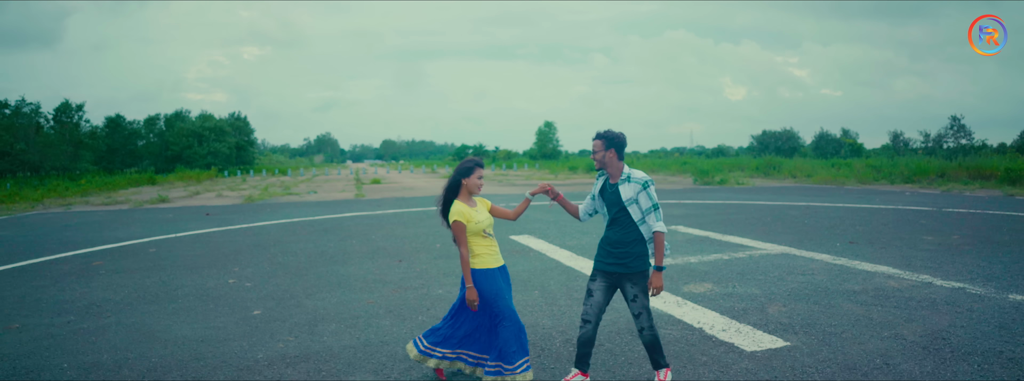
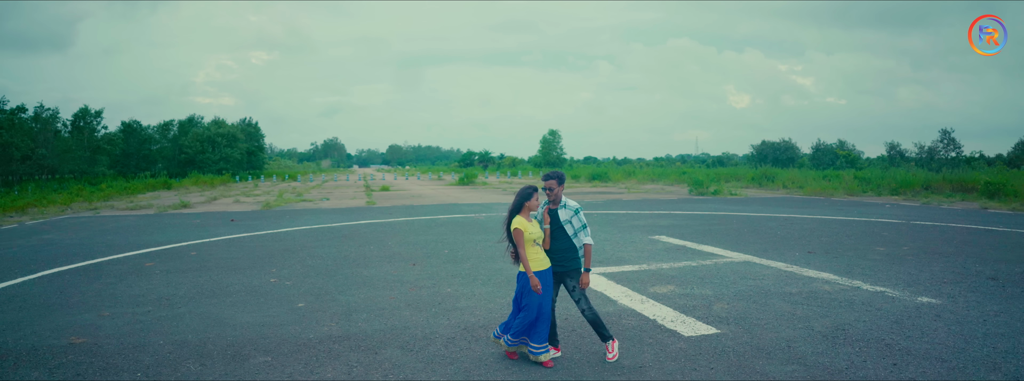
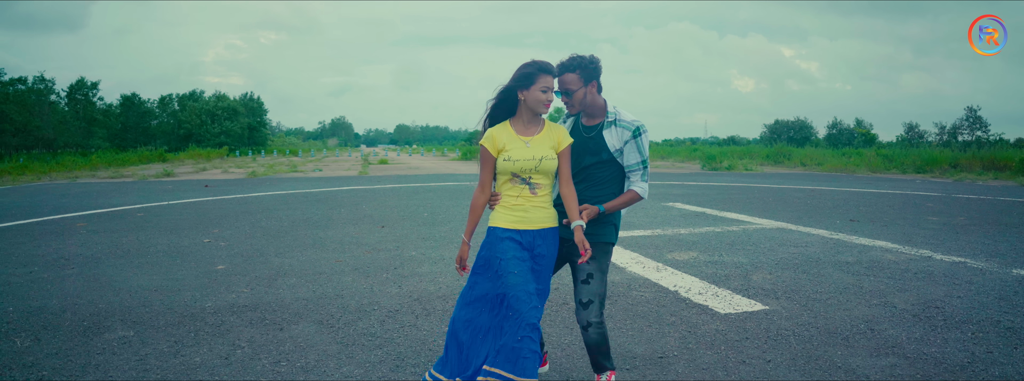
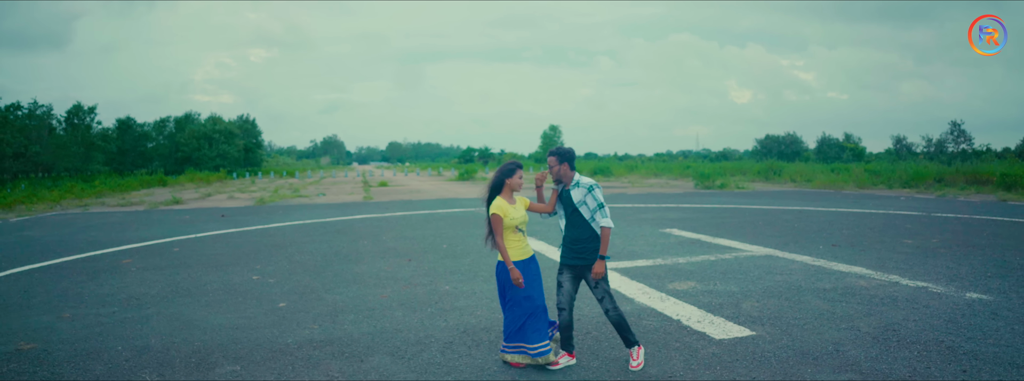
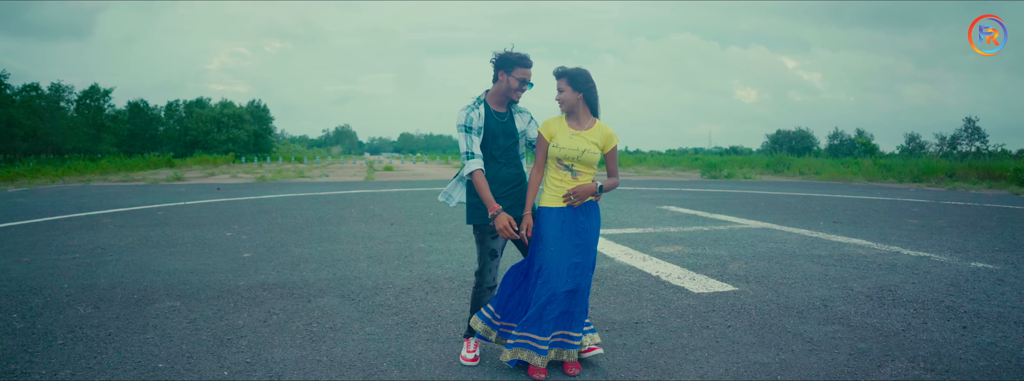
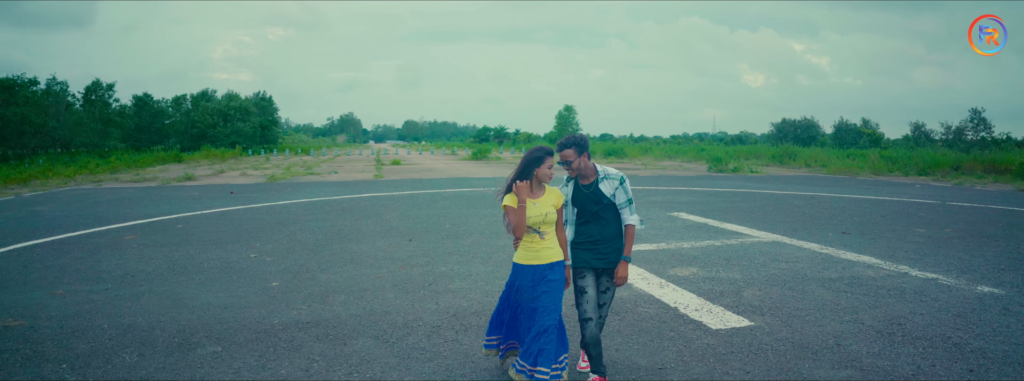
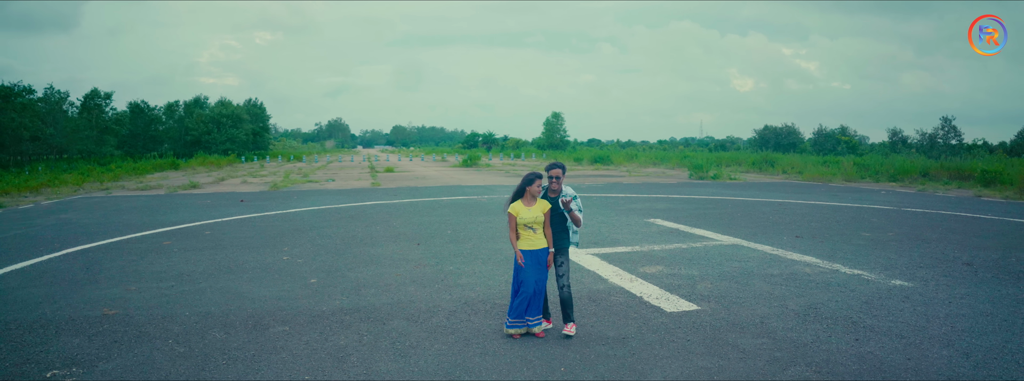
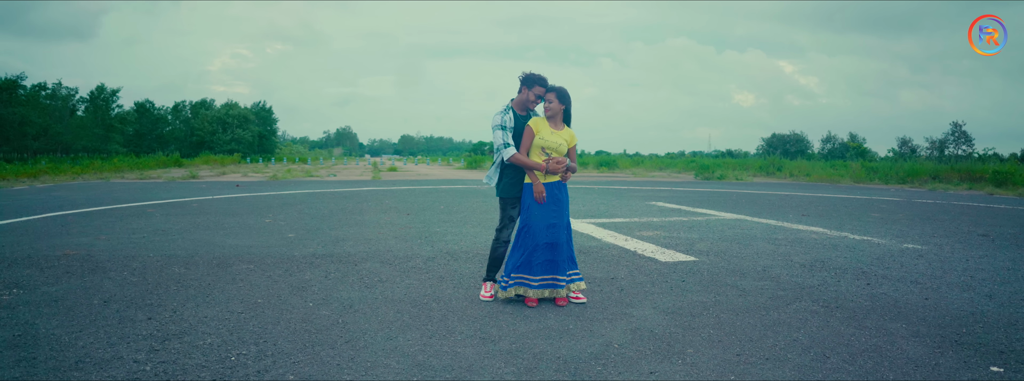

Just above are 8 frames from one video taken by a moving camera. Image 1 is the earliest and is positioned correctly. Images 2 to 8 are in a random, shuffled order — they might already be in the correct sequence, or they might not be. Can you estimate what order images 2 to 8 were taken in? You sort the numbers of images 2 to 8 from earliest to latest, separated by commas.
4, 2, 7, 6, 3, 5, 8
